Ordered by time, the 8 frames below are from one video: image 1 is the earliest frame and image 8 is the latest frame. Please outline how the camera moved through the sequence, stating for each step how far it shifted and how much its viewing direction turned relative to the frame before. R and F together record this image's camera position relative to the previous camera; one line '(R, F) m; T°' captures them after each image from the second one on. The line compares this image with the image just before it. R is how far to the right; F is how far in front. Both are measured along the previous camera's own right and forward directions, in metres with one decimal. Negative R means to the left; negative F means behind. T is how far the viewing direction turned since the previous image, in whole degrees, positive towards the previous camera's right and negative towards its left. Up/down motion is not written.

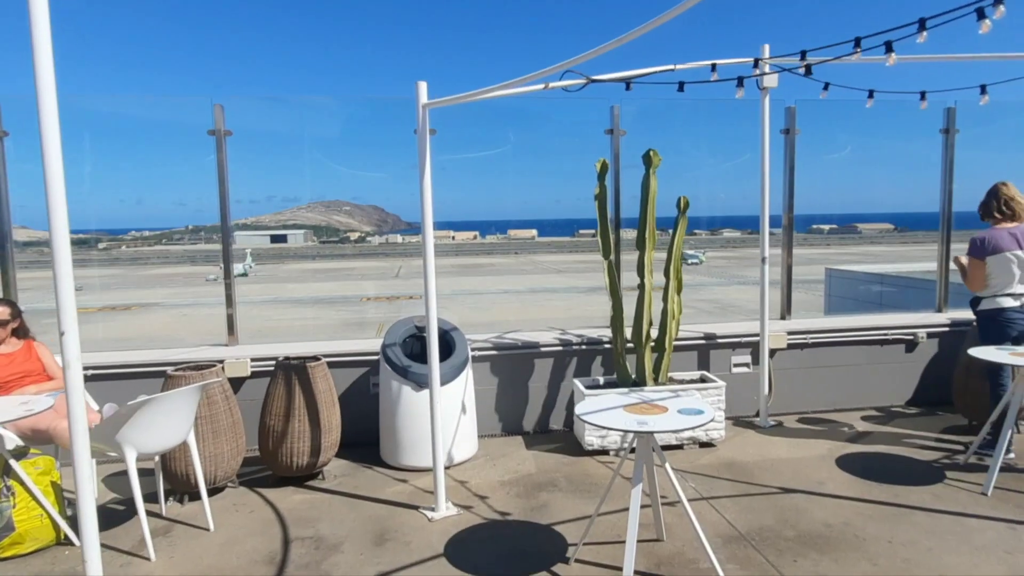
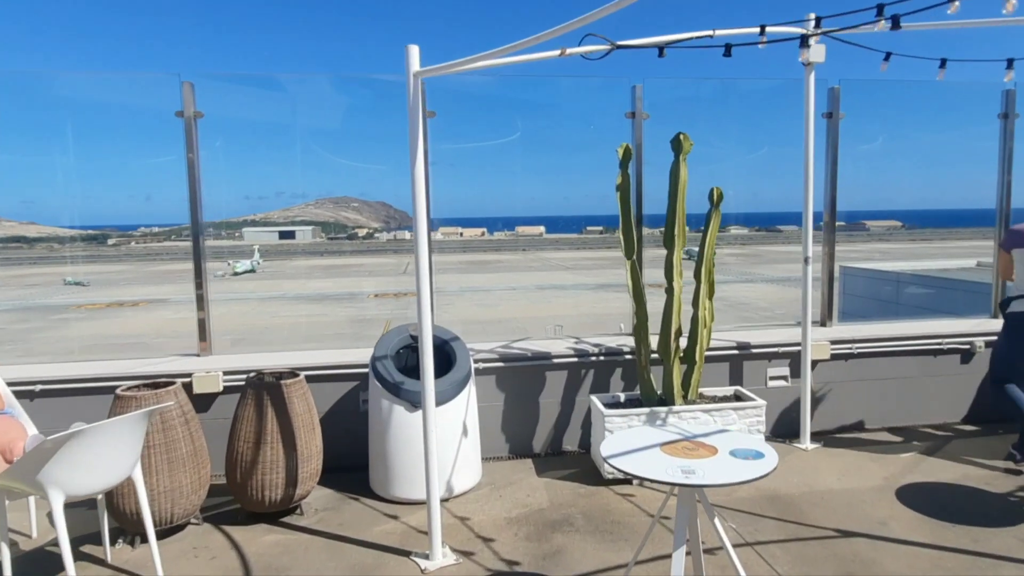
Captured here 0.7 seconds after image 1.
(0.0, +0.5) m; -1°
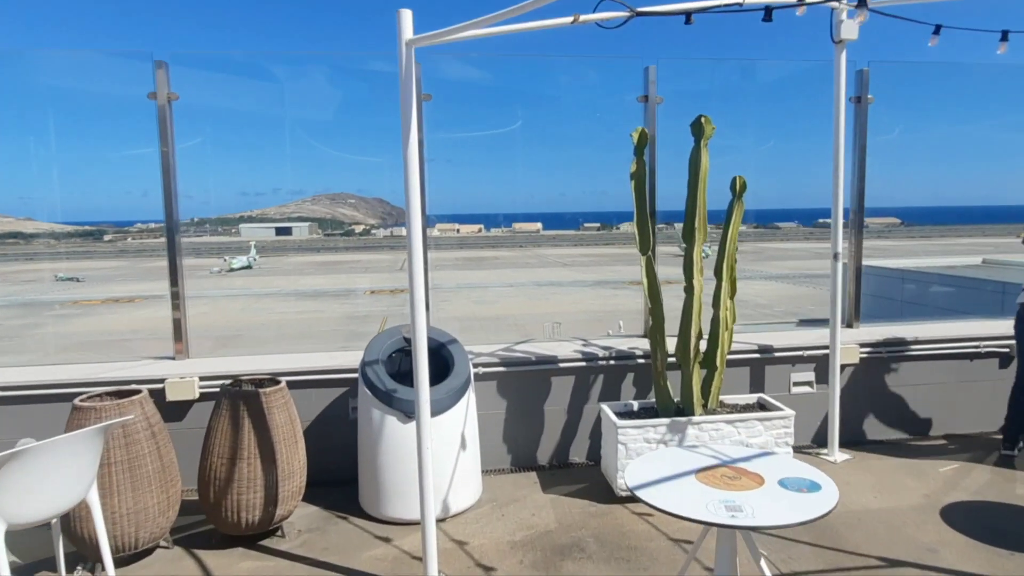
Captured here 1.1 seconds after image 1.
(0.0, +0.3) m; 0°
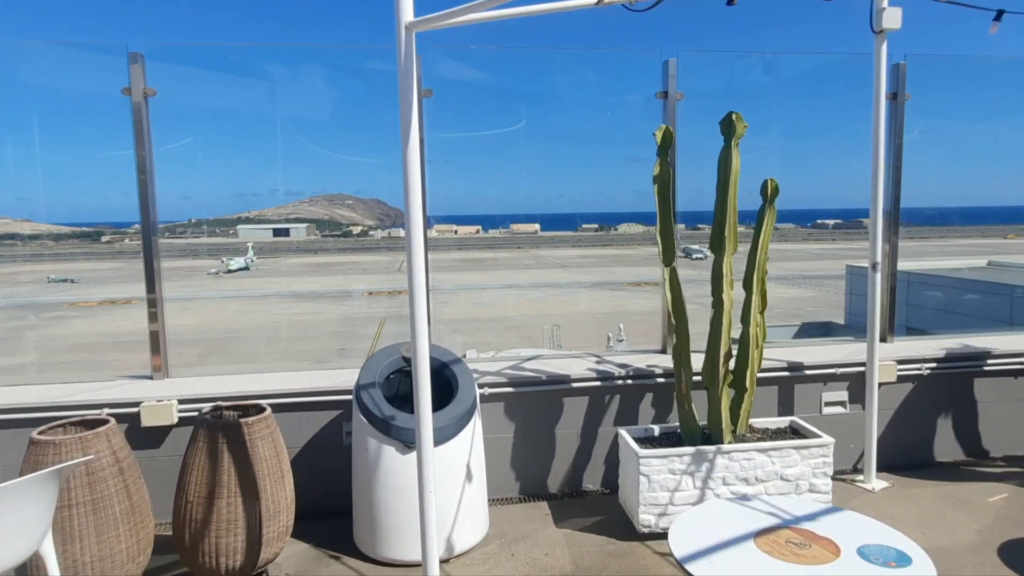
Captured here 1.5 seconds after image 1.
(0.0, +0.3) m; 0°
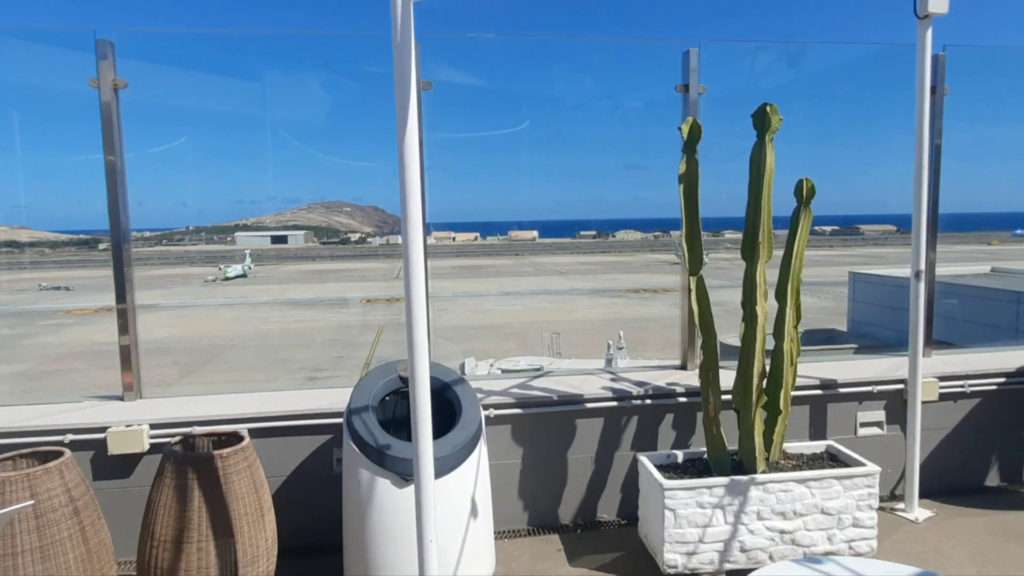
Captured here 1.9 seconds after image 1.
(0.0, +0.3) m; 0°
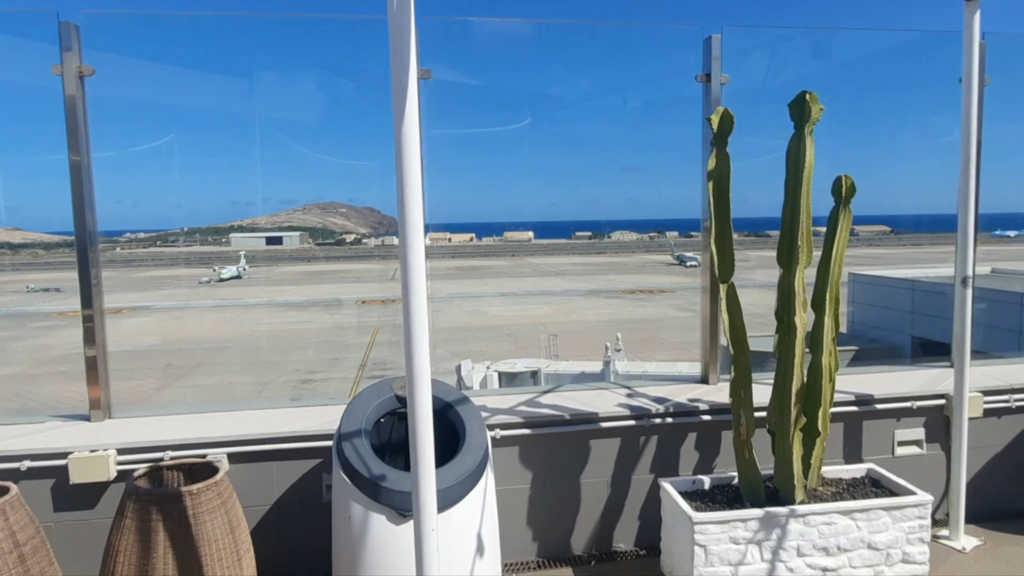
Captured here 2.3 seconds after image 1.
(0.0, +0.2) m; 0°
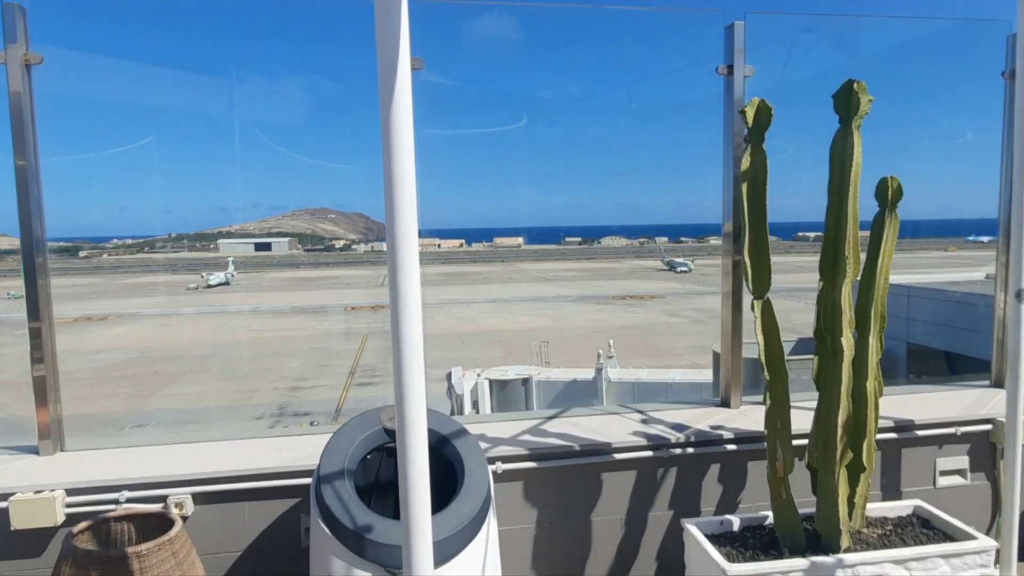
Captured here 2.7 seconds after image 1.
(0.0, +0.3) m; +1°
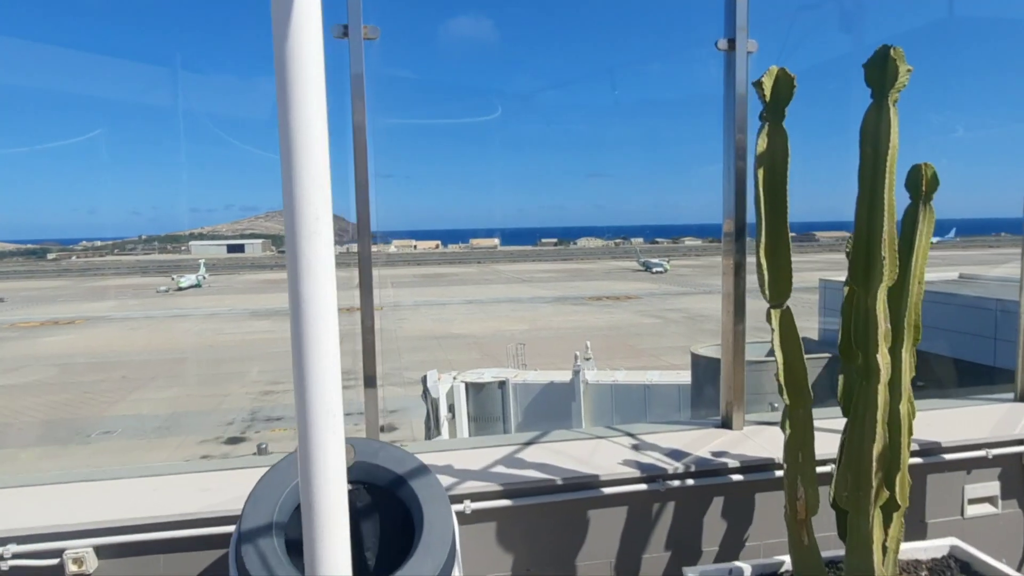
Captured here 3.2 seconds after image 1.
(0.0, +0.3) m; +2°
